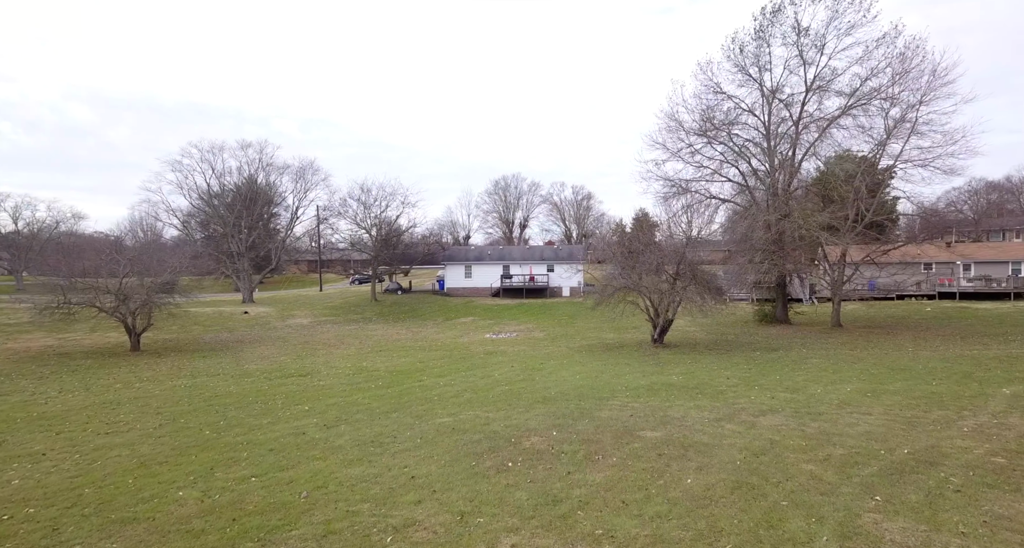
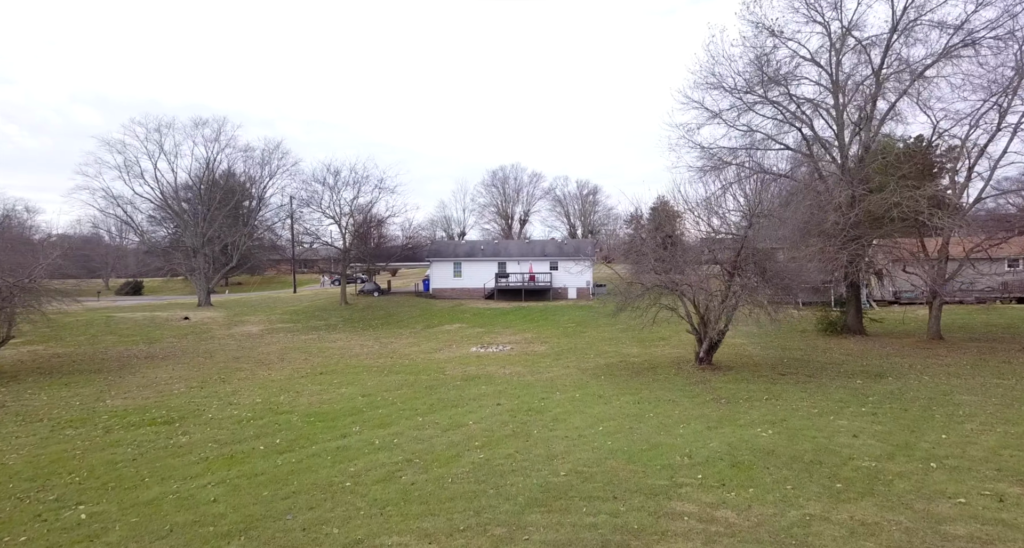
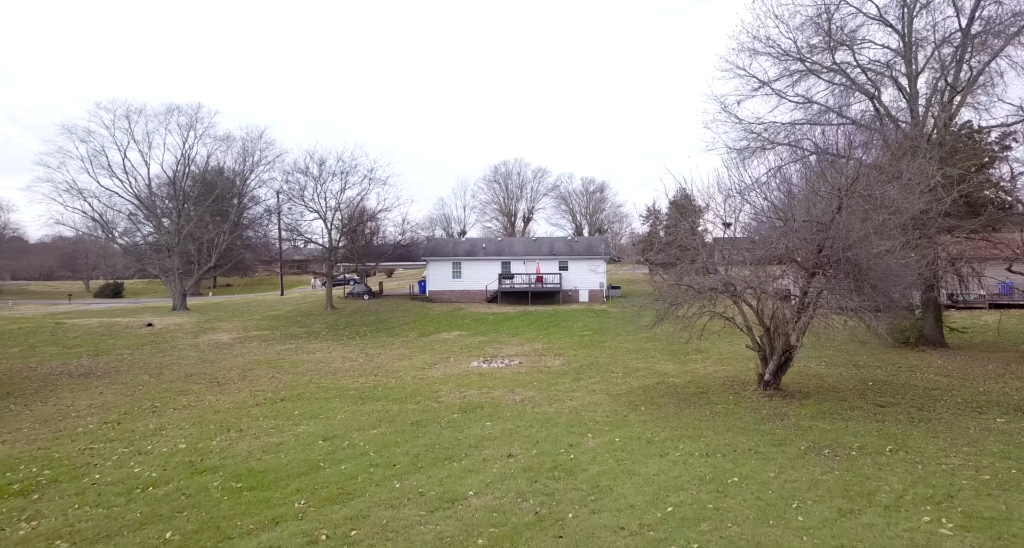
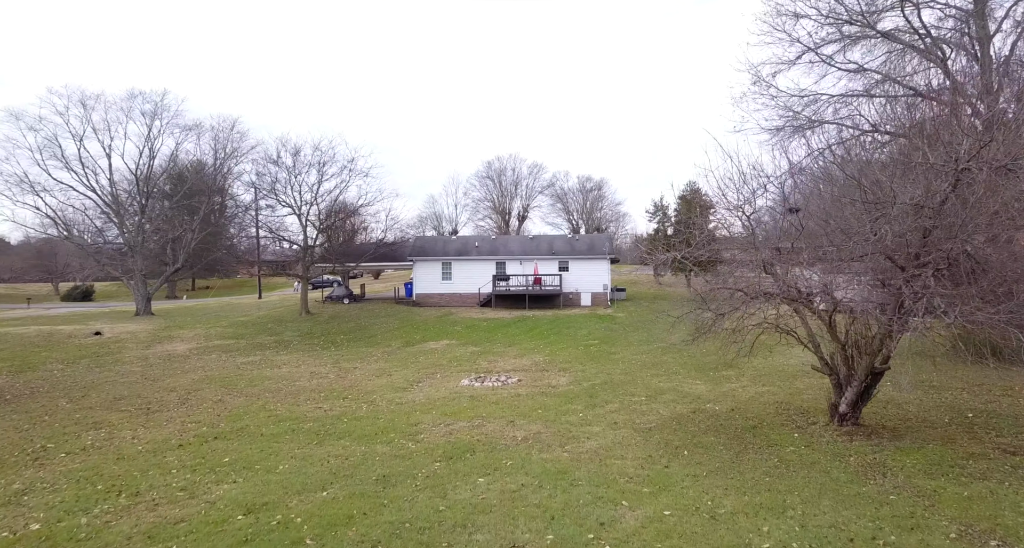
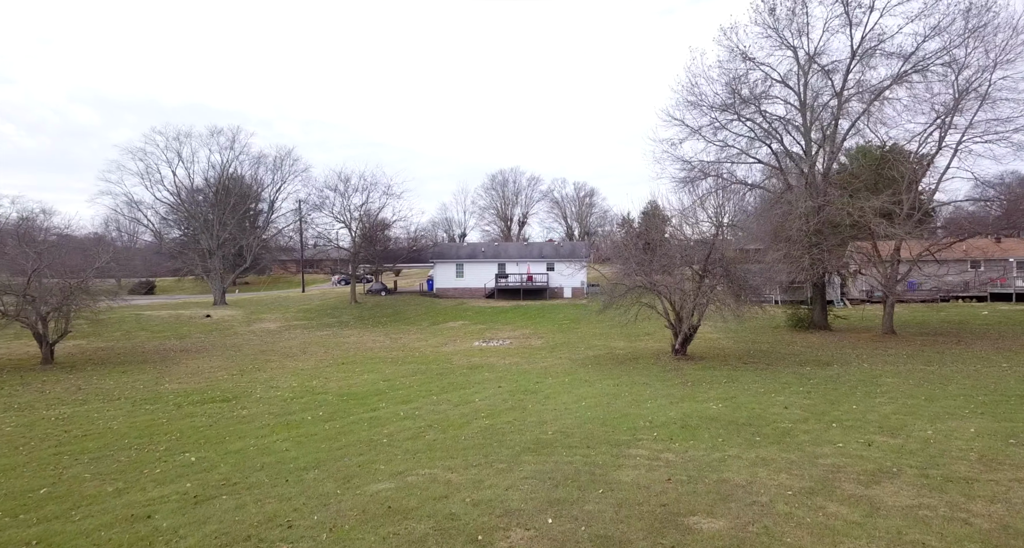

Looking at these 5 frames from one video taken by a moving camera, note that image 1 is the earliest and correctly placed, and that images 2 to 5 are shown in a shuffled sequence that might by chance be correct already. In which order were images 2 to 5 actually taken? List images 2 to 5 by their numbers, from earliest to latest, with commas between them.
5, 2, 3, 4
